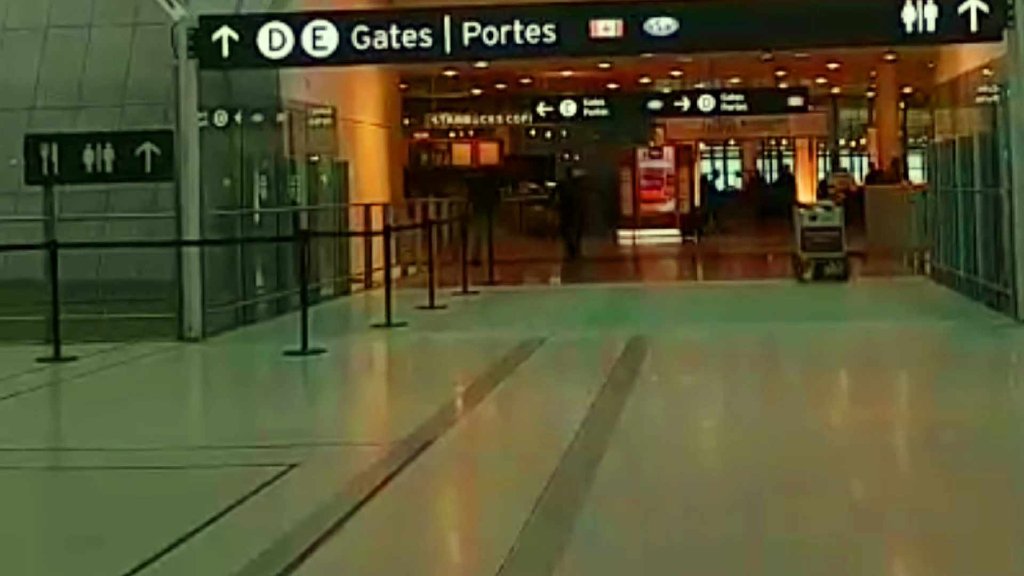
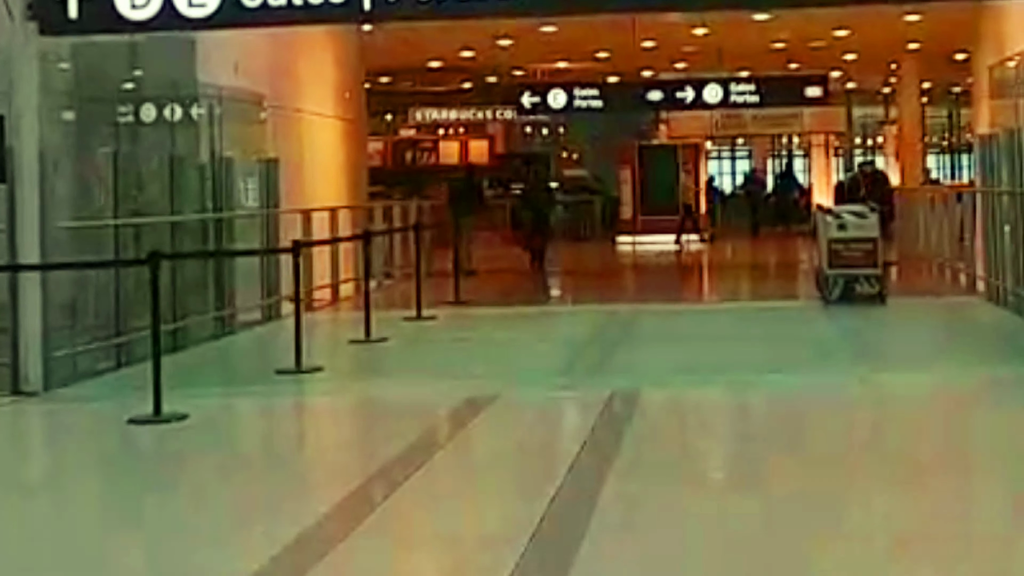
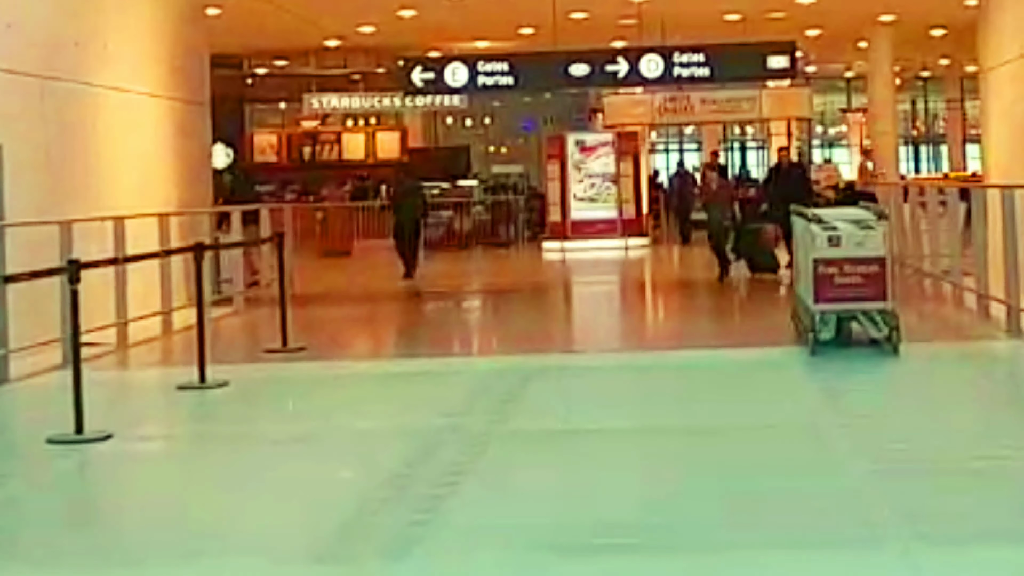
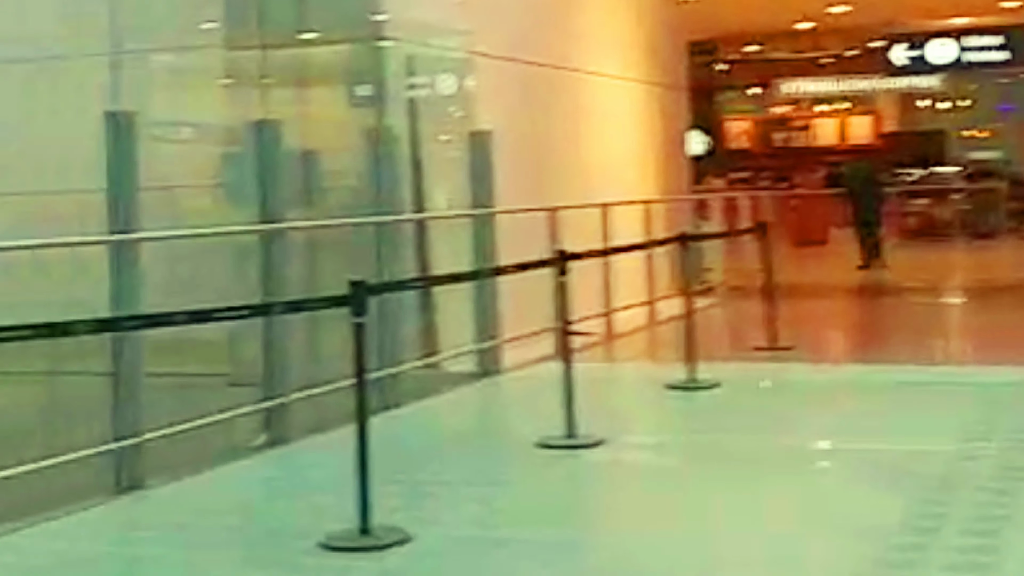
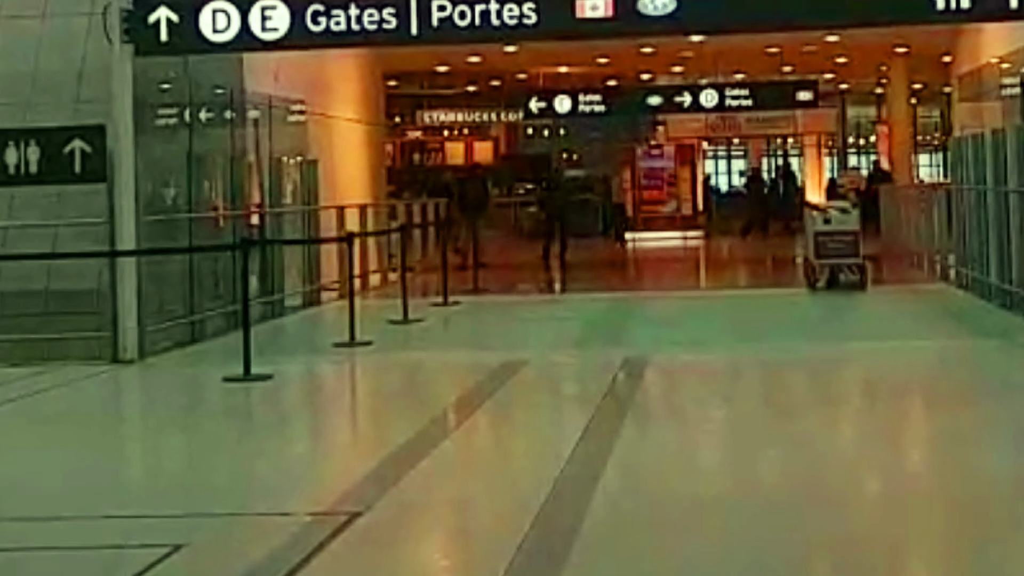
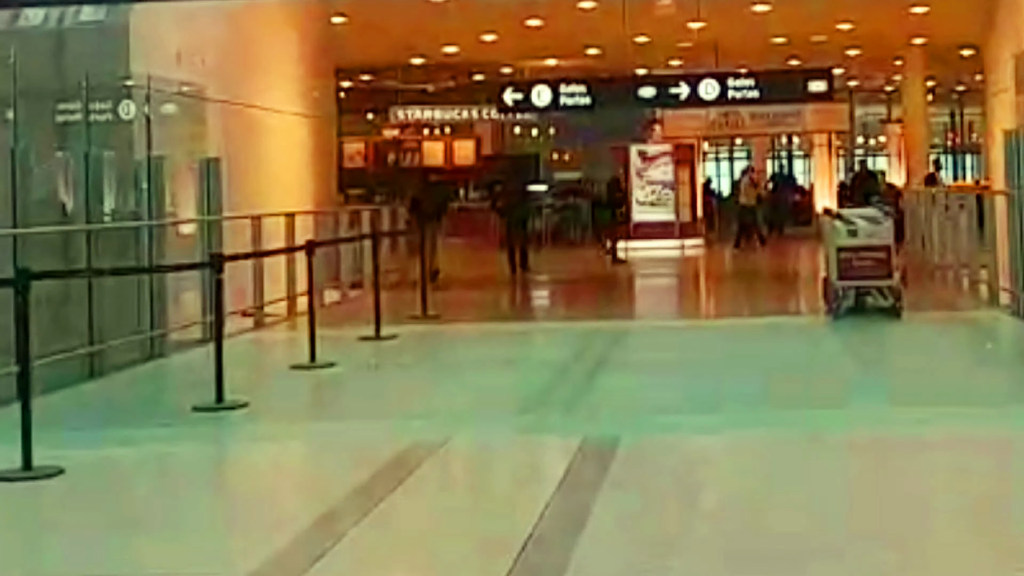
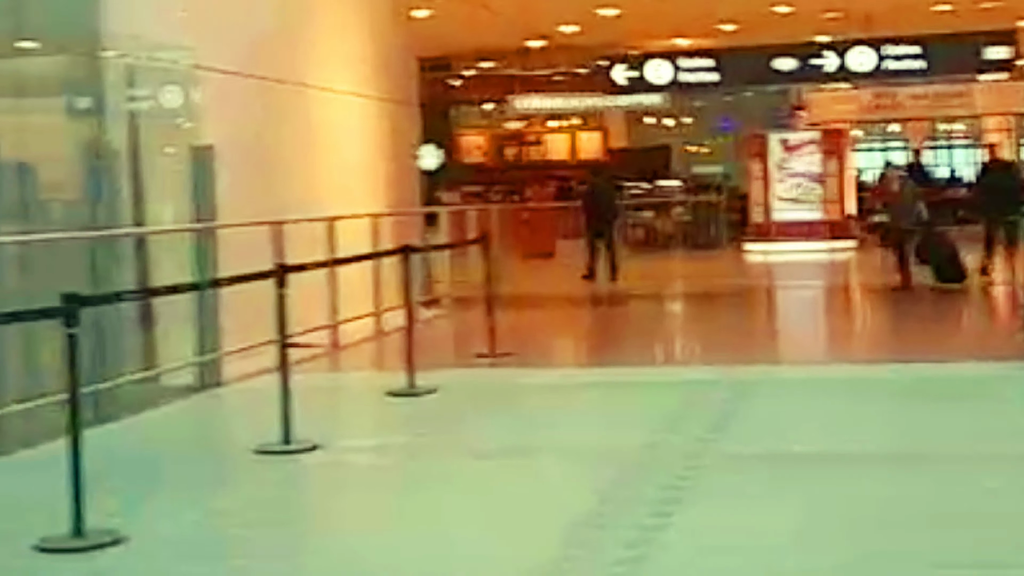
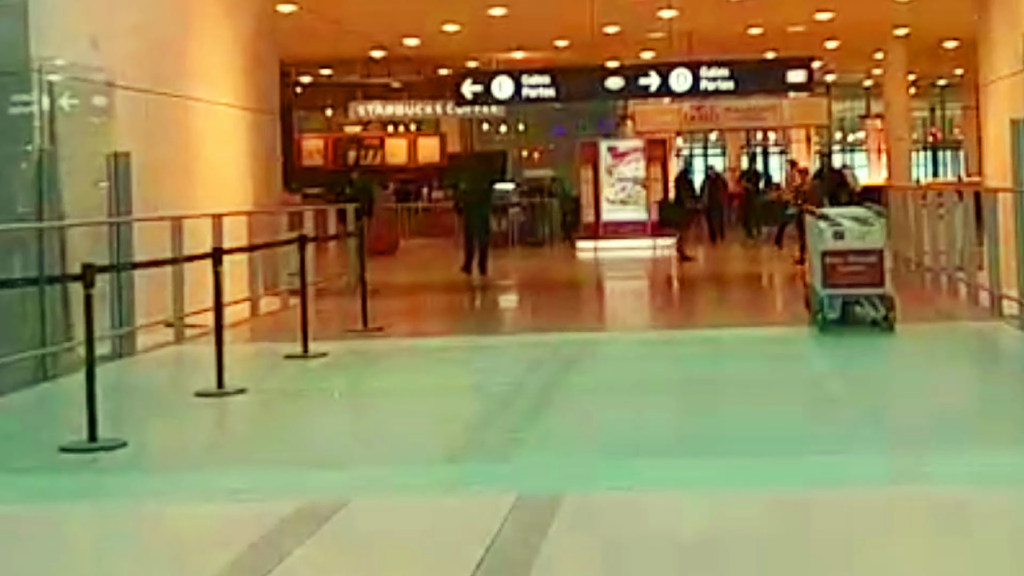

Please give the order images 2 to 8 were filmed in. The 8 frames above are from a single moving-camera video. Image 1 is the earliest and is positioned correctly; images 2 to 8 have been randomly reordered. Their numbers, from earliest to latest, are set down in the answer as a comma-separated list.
5, 2, 6, 8, 3, 7, 4
